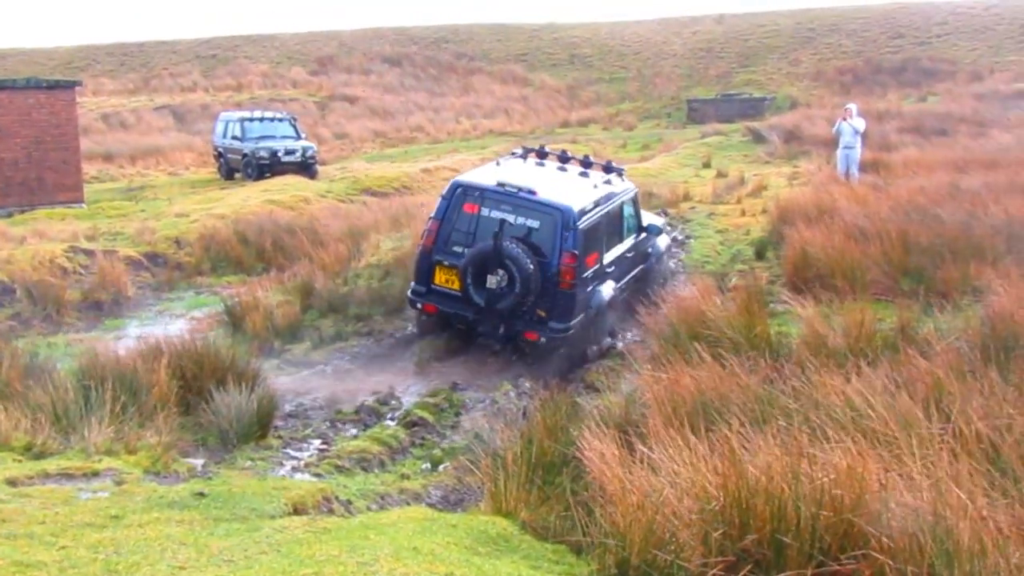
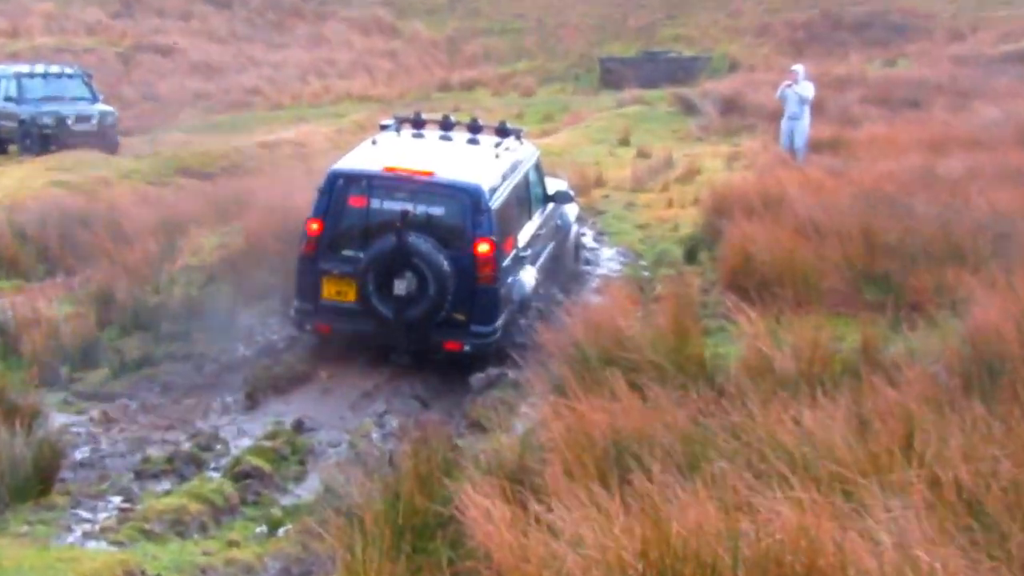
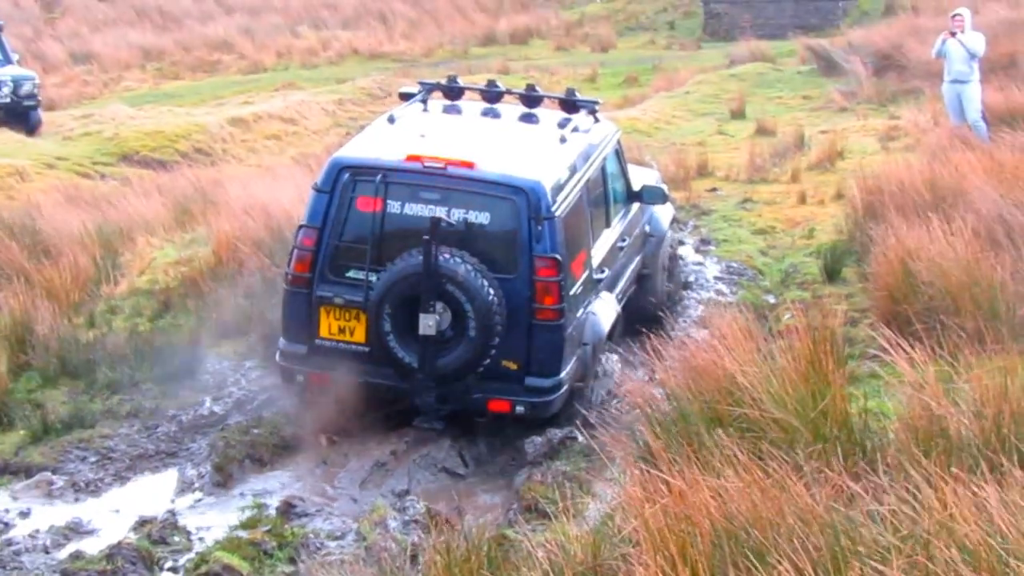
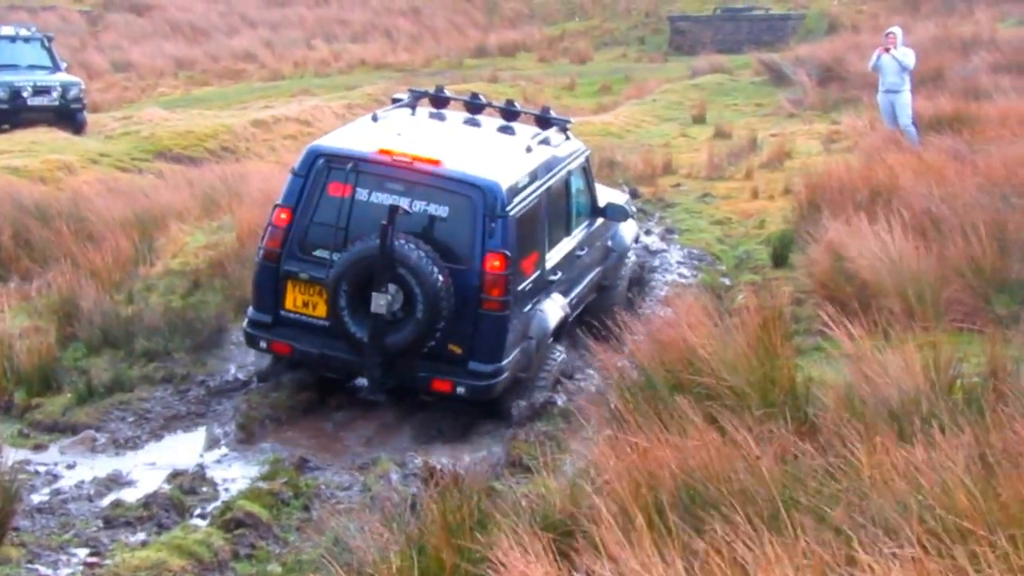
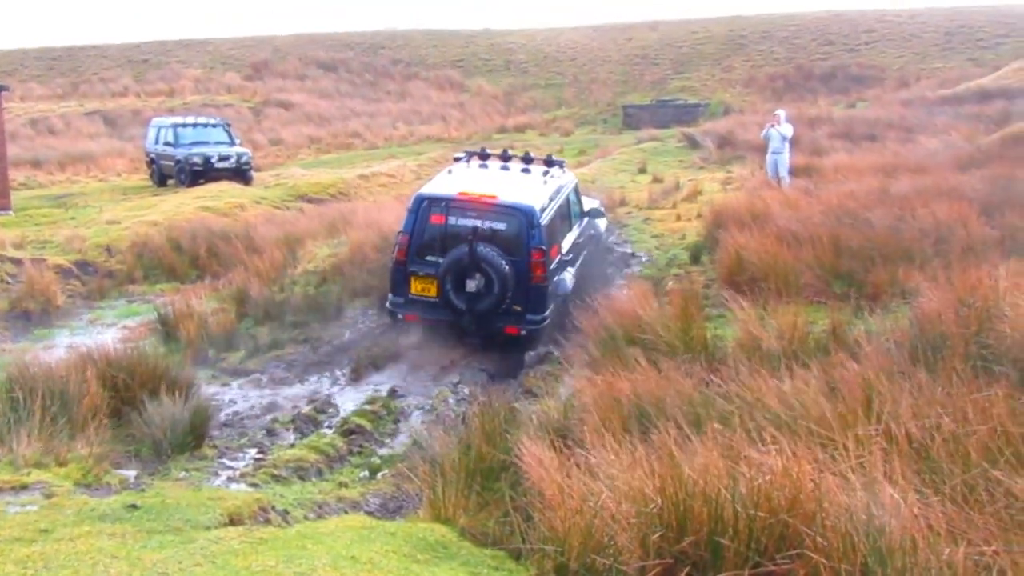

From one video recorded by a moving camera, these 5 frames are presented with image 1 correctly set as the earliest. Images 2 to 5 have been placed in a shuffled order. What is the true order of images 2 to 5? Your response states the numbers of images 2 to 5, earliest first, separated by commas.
5, 2, 4, 3
